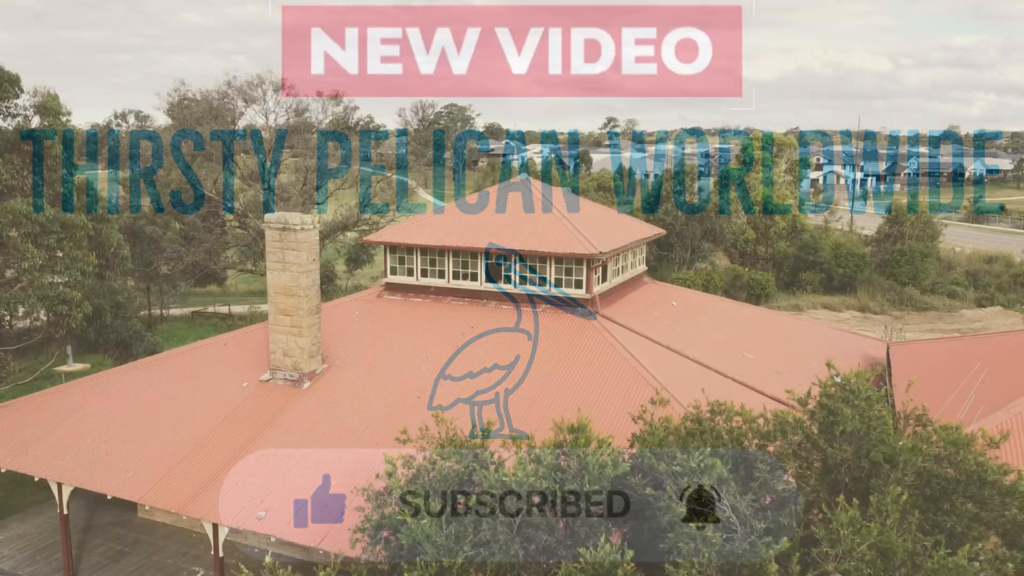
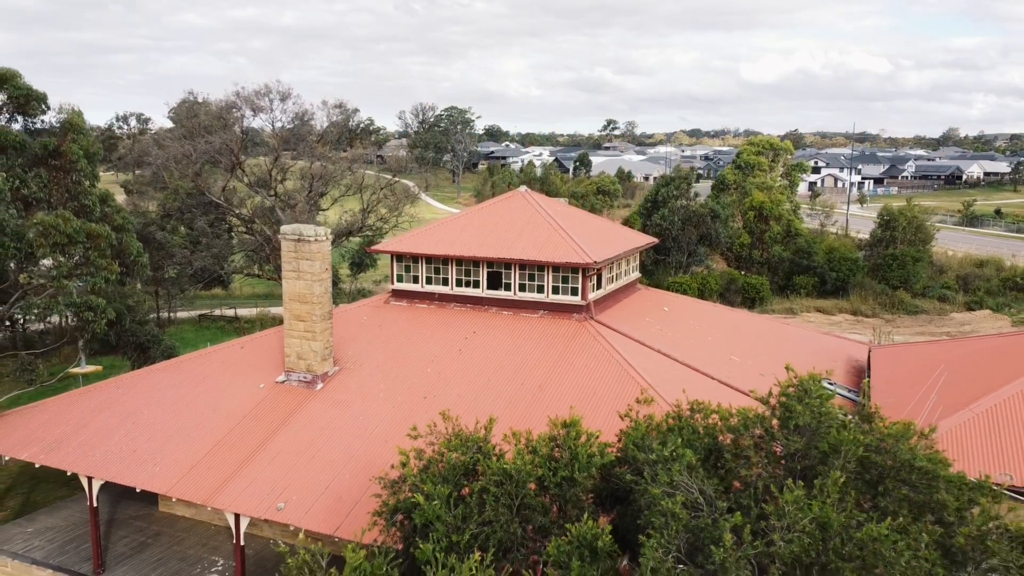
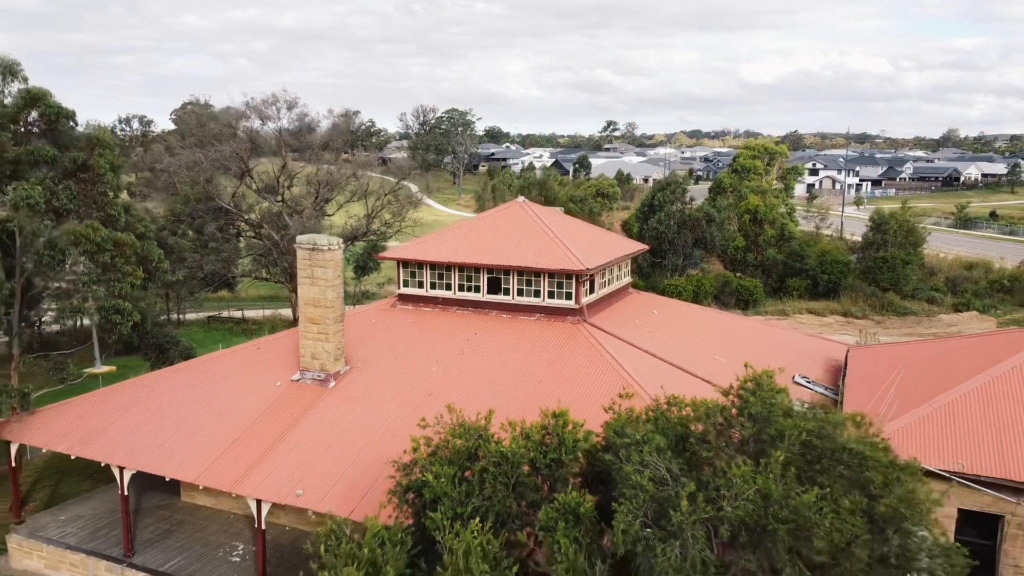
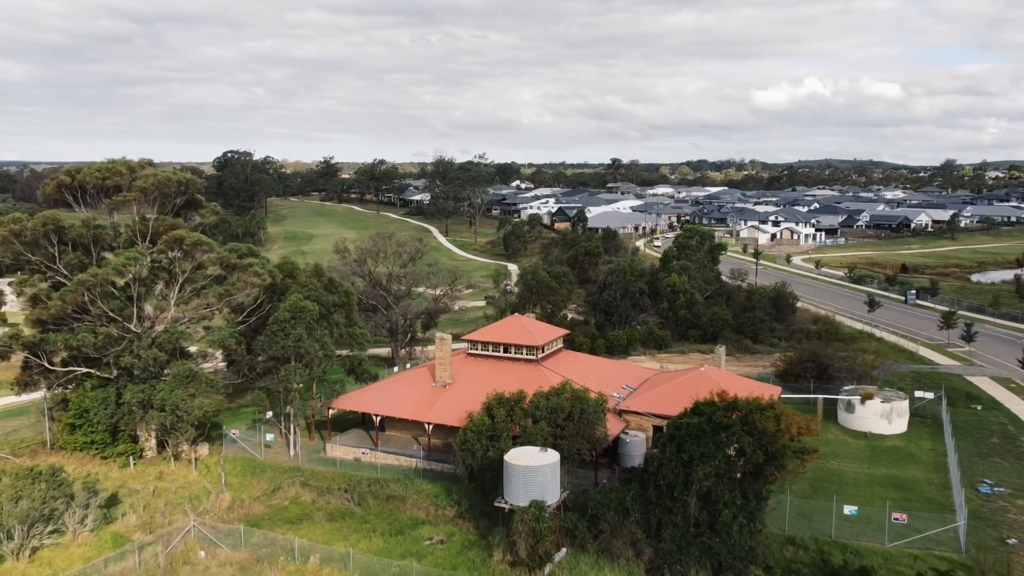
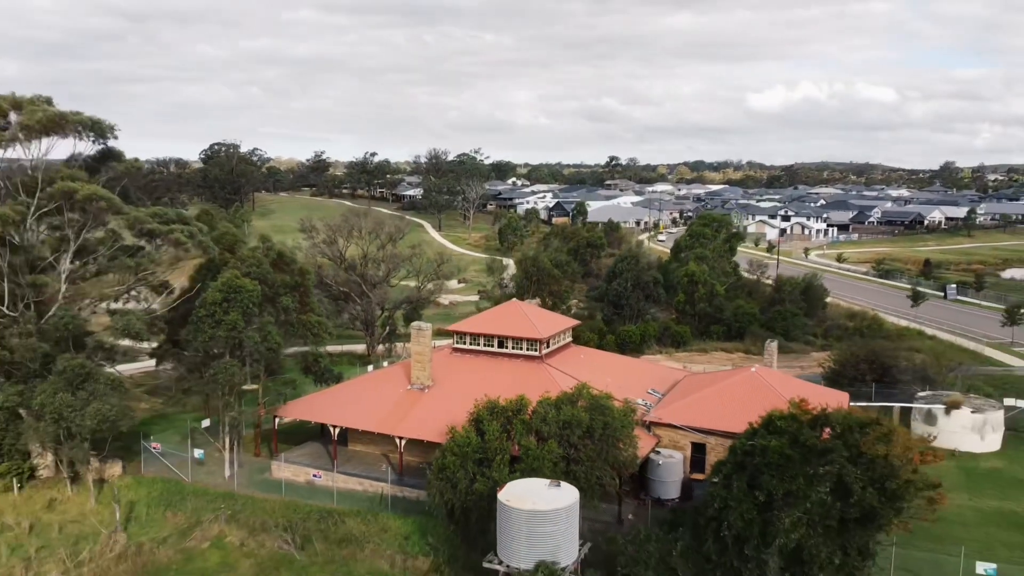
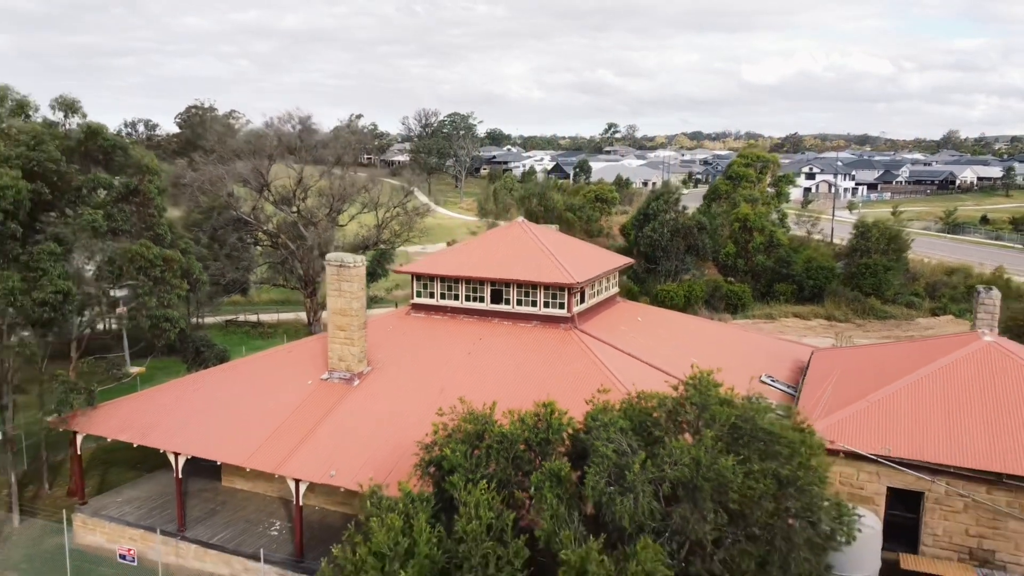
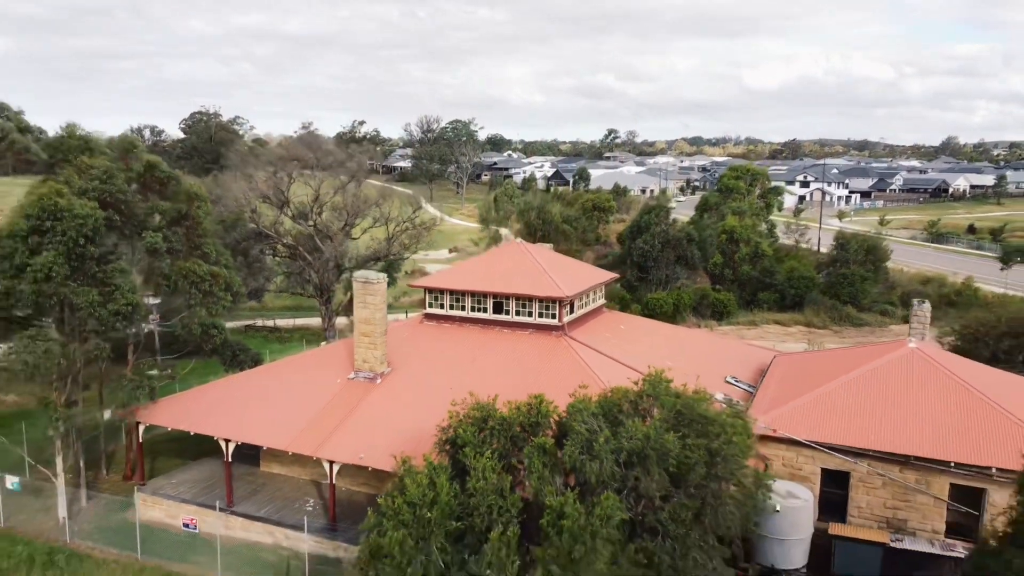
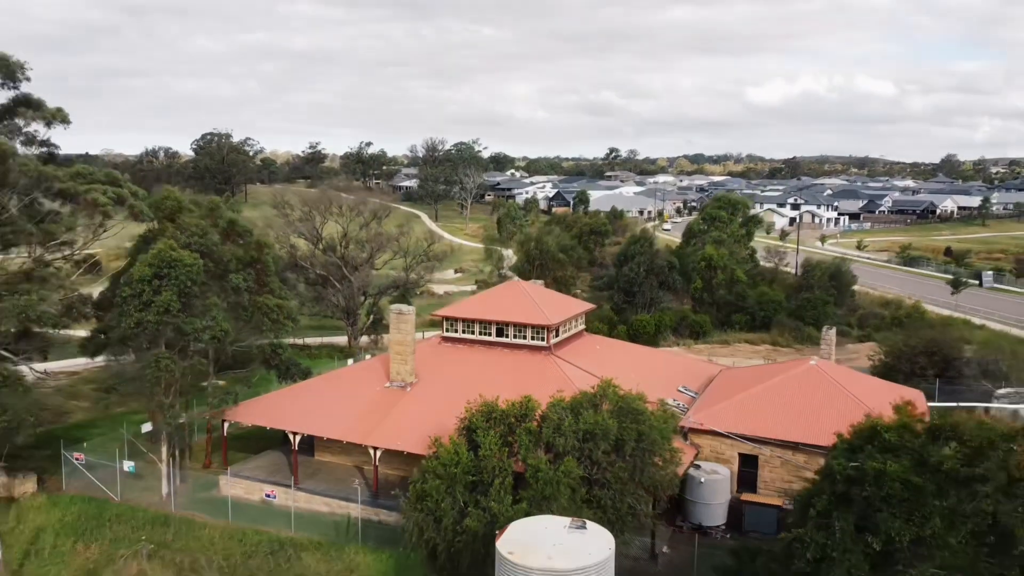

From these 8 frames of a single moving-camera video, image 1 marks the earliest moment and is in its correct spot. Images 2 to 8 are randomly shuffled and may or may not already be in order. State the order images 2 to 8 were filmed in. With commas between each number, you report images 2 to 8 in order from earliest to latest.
2, 3, 6, 7, 8, 5, 4
